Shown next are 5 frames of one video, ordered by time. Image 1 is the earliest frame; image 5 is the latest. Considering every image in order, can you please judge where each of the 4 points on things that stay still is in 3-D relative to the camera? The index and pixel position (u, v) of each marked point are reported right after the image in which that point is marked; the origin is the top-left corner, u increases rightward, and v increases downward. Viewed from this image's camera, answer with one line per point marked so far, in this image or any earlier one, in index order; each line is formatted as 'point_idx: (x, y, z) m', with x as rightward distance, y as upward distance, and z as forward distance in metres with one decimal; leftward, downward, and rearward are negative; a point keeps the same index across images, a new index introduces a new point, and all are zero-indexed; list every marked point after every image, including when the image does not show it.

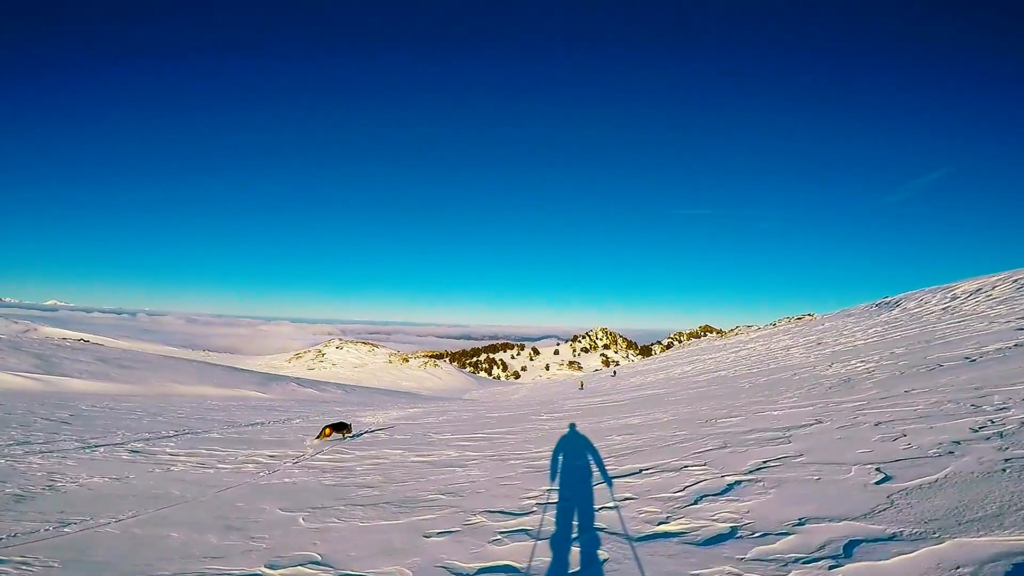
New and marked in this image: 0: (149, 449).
0: (-10.0, -4.5, +13.6) m
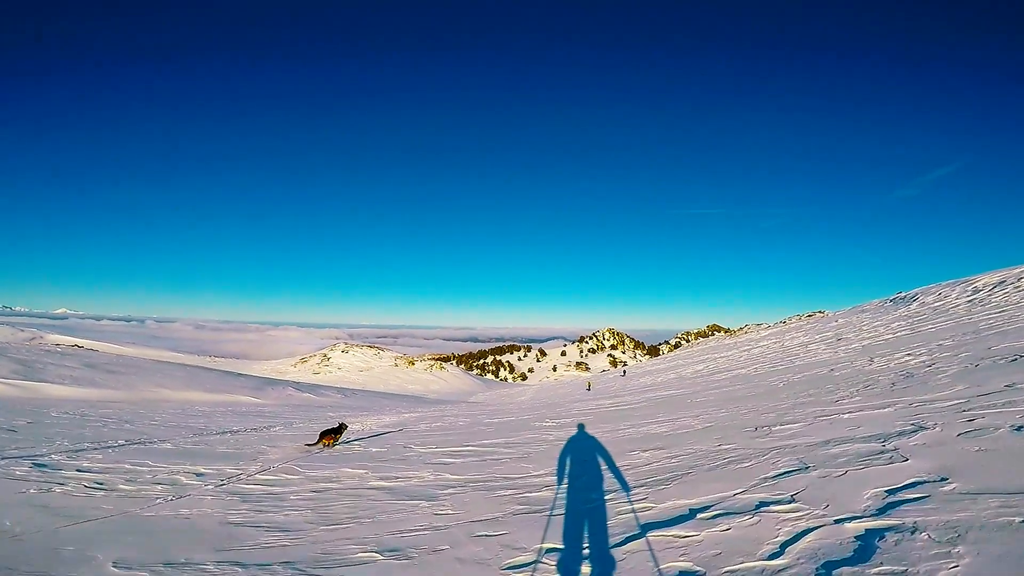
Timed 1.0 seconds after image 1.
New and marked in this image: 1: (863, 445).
0: (-10.0, -4.1, +11.1) m
1: (+4.8, -2.1, +6.6) m
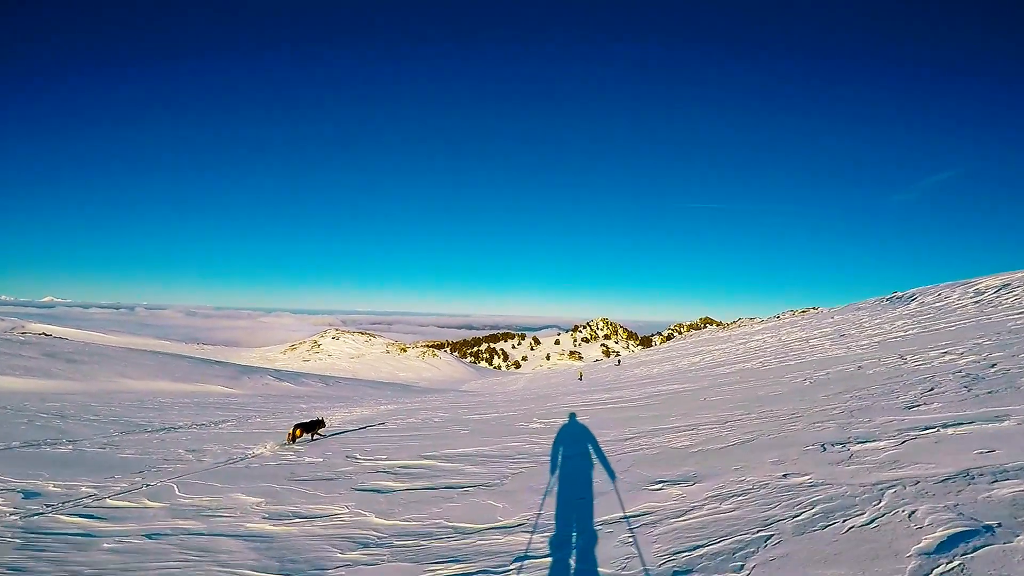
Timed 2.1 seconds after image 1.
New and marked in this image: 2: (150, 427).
0: (-10.5, -3.4, +8.2) m
1: (+4.4, -1.6, +3.8) m
2: (-14.2, -5.4, +19.2) m
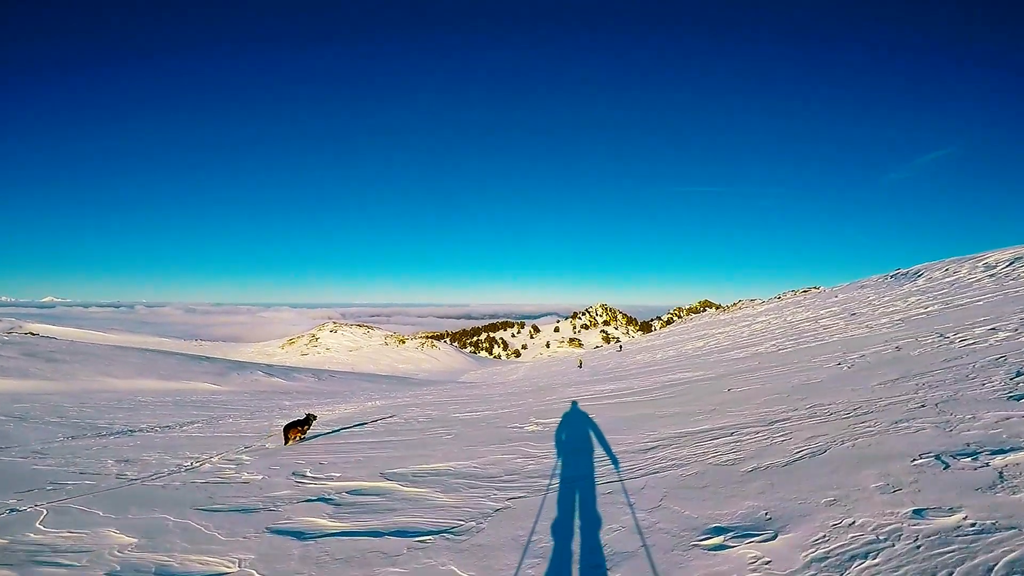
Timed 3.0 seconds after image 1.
0: (-10.7, -3.3, +6.2) m
1: (+4.2, -1.2, +1.8) m
2: (-14.3, -5.1, +17.3) m
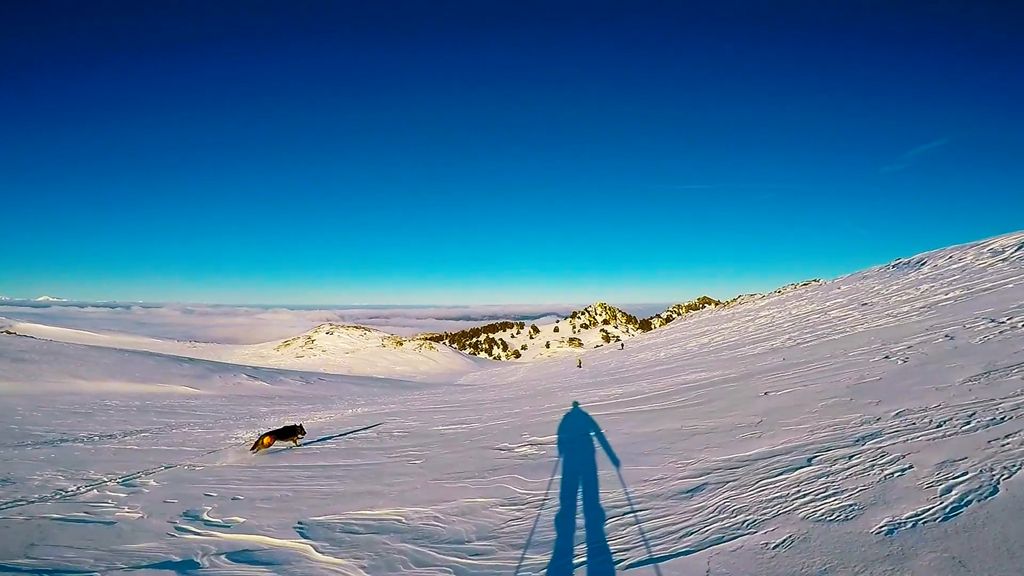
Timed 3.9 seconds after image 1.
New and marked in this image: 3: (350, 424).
0: (-10.9, -2.9, +3.8) m
1: (+4.0, -0.8, -0.6) m
2: (-14.5, -4.8, +14.8) m
3: (-6.0, -5.2, +19.0) m
